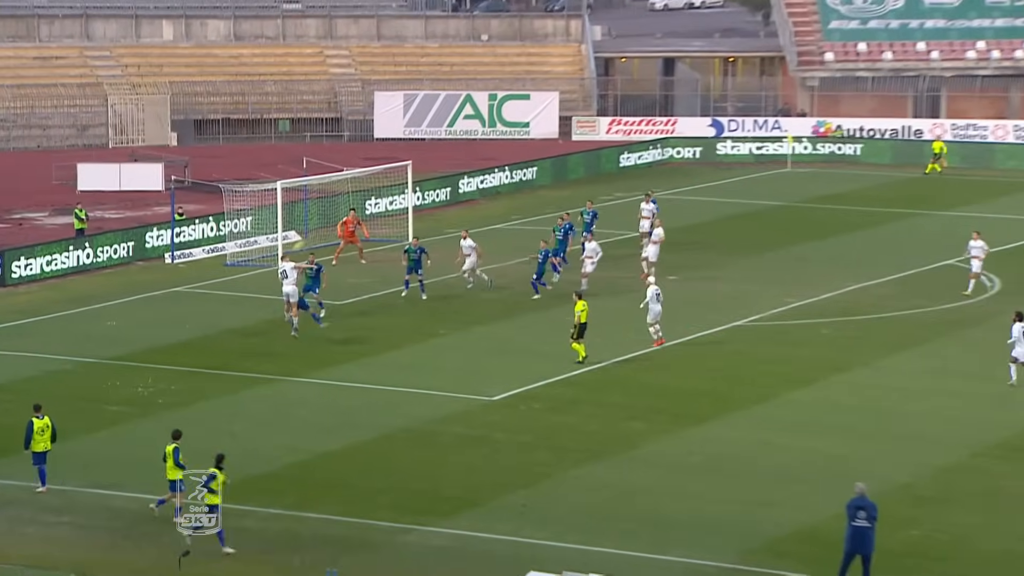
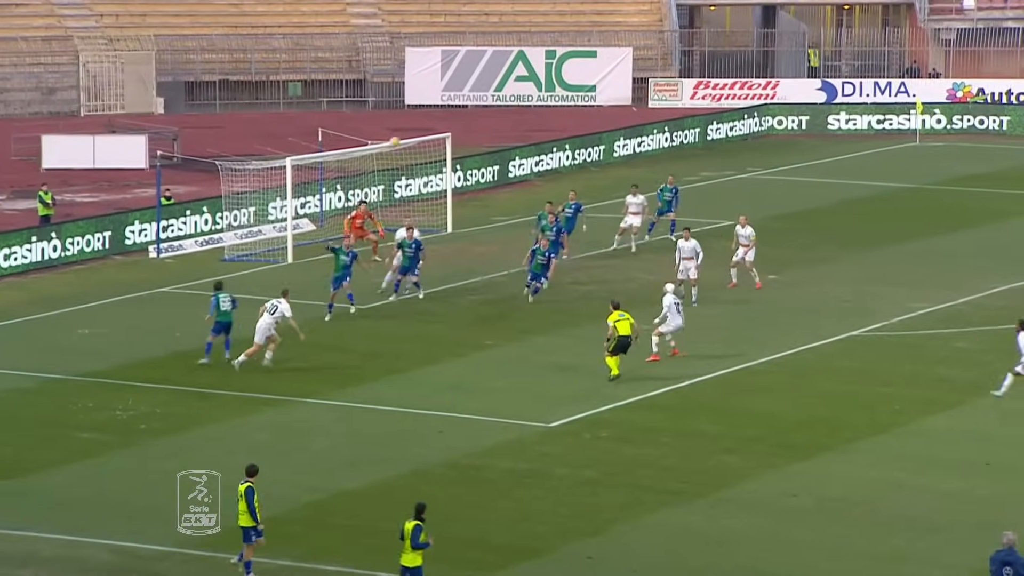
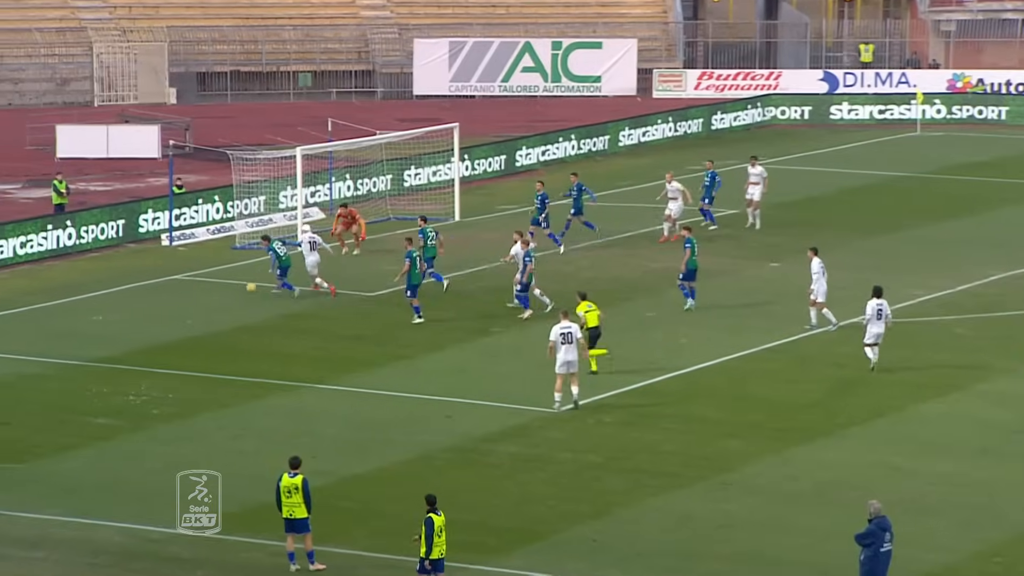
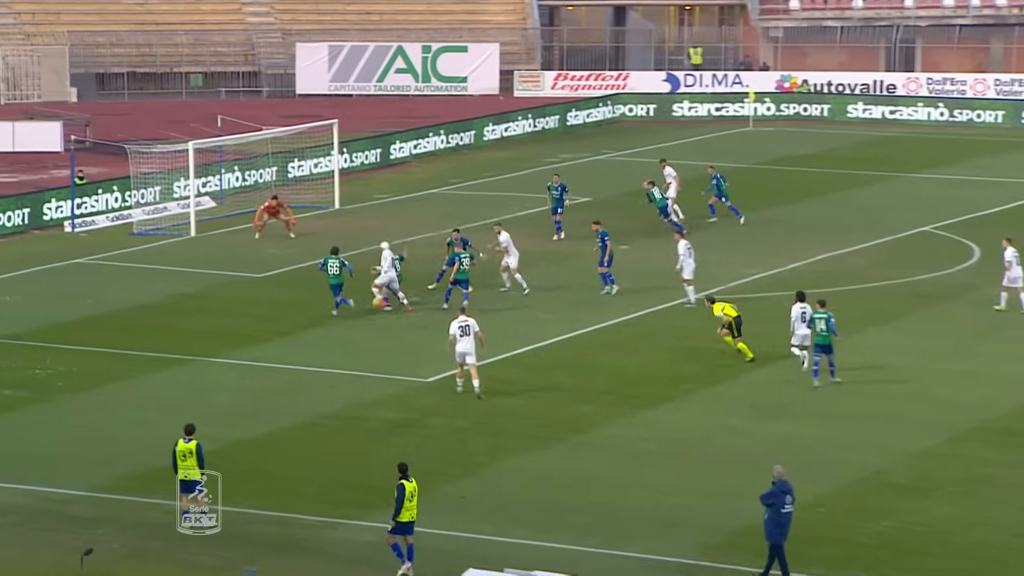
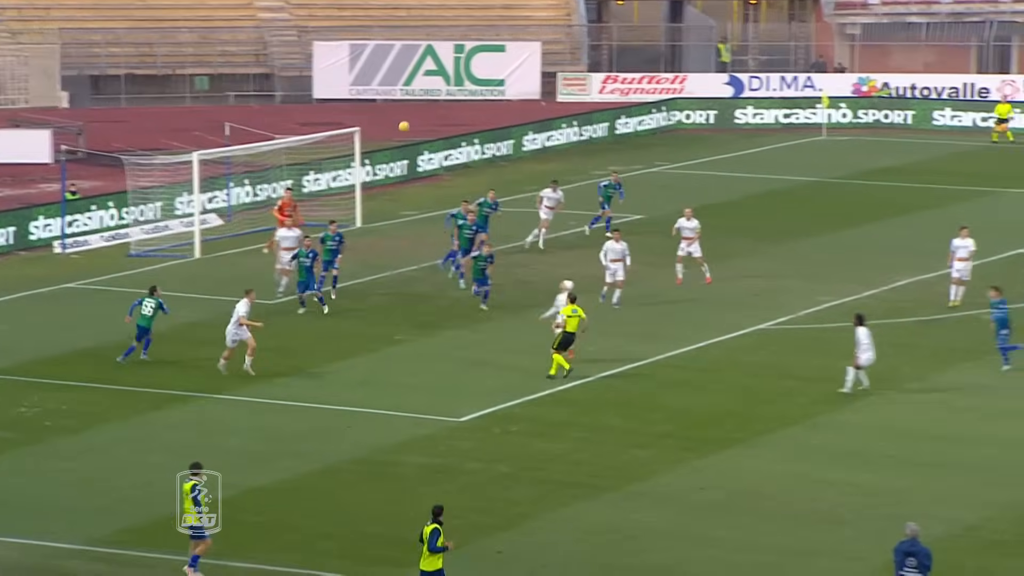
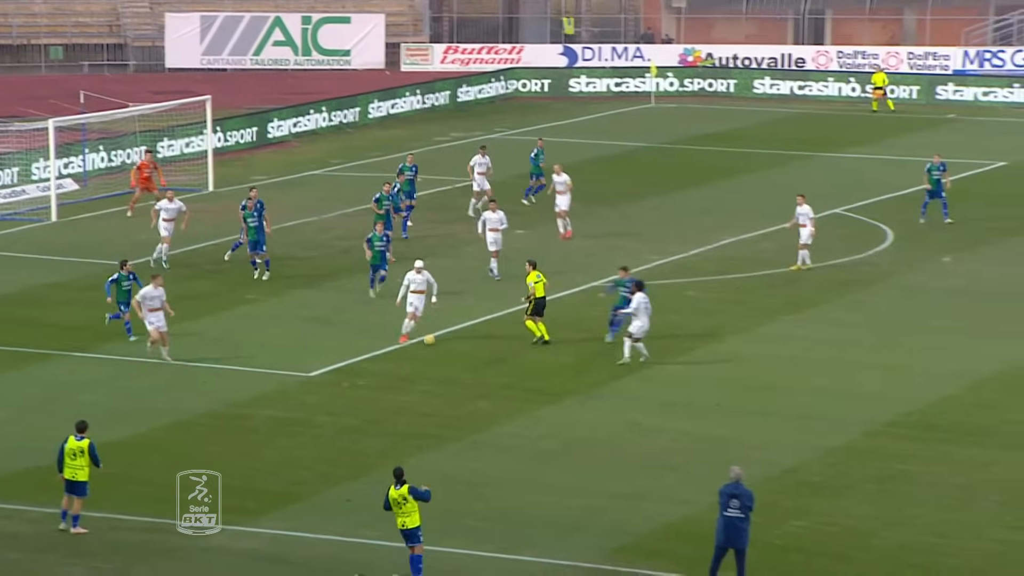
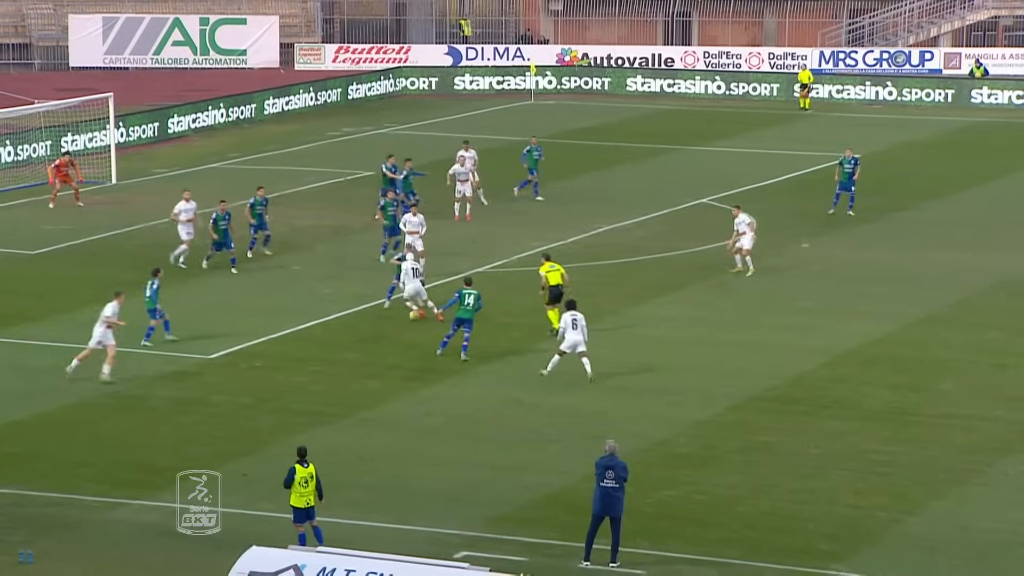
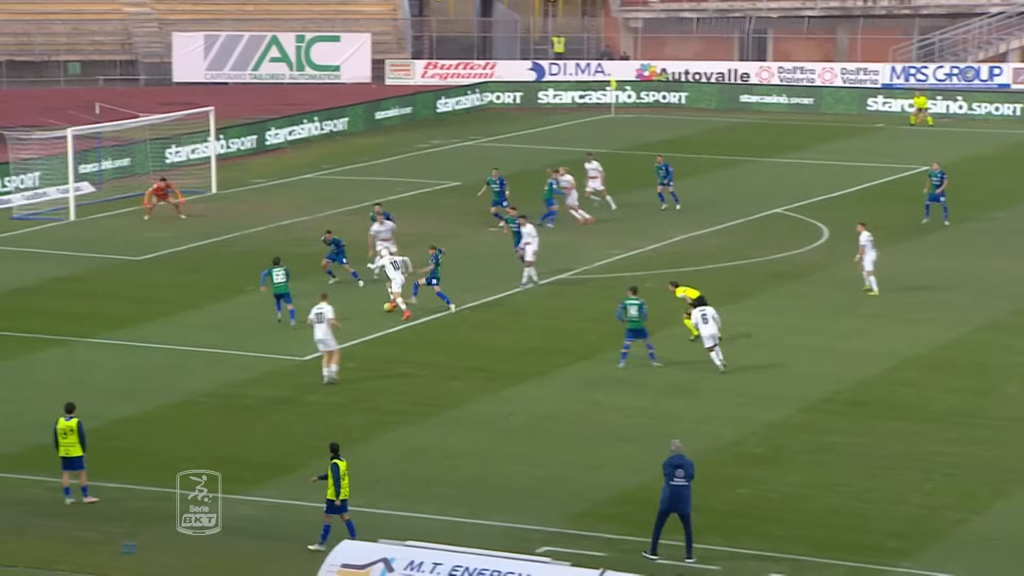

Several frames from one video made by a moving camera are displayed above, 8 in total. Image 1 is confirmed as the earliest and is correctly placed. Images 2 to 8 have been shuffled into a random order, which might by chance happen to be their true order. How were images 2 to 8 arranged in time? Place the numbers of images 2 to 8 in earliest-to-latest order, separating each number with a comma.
2, 5, 6, 7, 8, 4, 3
